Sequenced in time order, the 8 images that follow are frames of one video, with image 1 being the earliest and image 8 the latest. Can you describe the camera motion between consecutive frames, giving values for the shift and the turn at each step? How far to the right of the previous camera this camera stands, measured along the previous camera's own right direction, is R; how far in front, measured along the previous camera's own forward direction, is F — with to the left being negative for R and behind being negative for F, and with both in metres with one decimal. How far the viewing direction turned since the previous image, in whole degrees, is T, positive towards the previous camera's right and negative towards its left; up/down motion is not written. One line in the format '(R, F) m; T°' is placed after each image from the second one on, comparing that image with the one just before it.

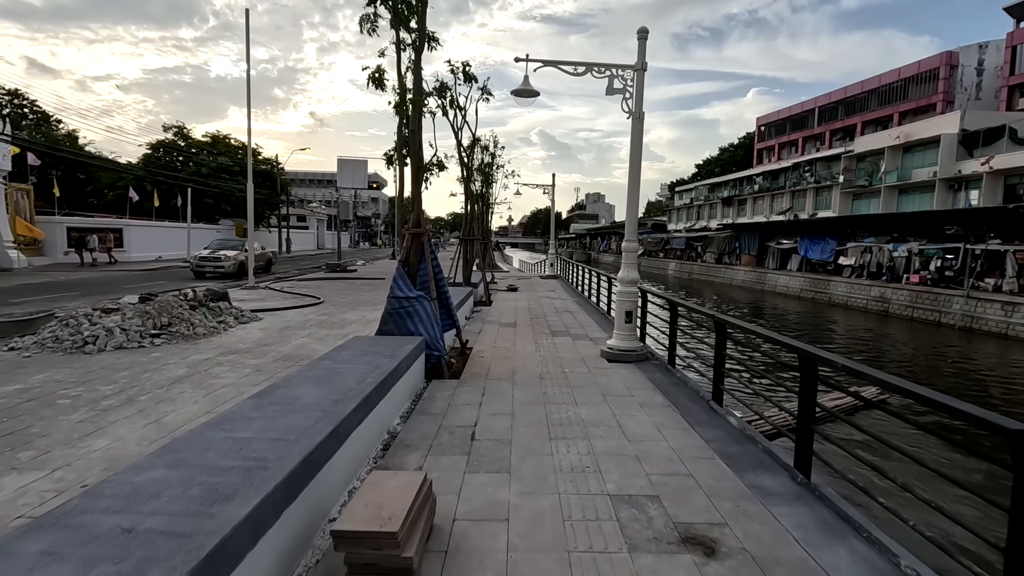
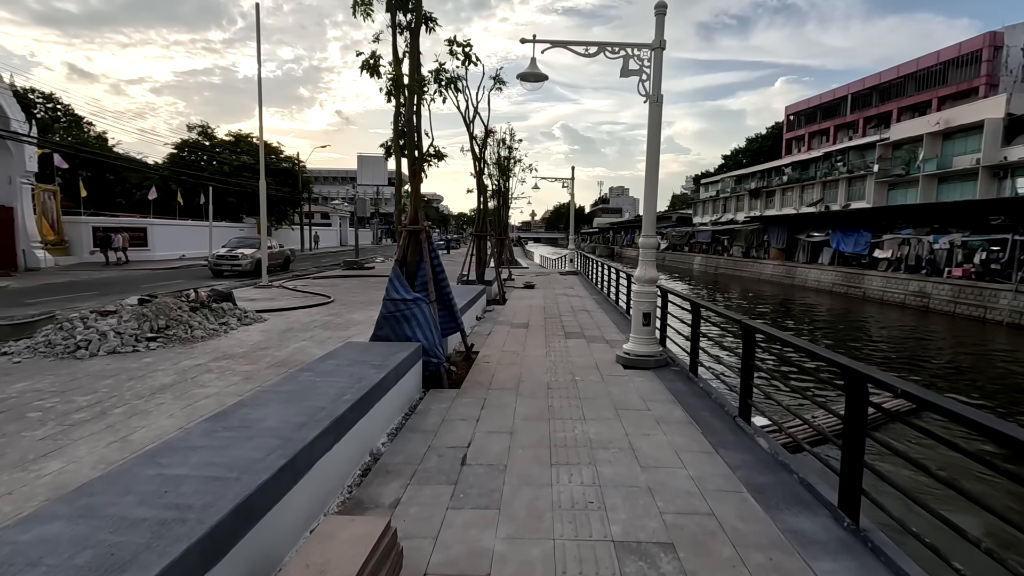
(+0.2, +0.5) m; -2°
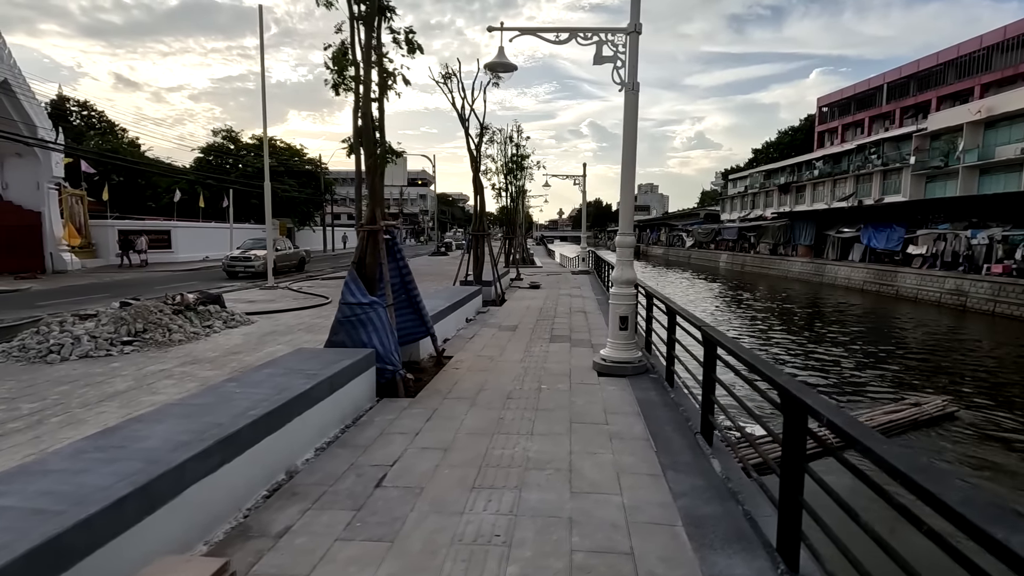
(+0.7, +0.4) m; -3°
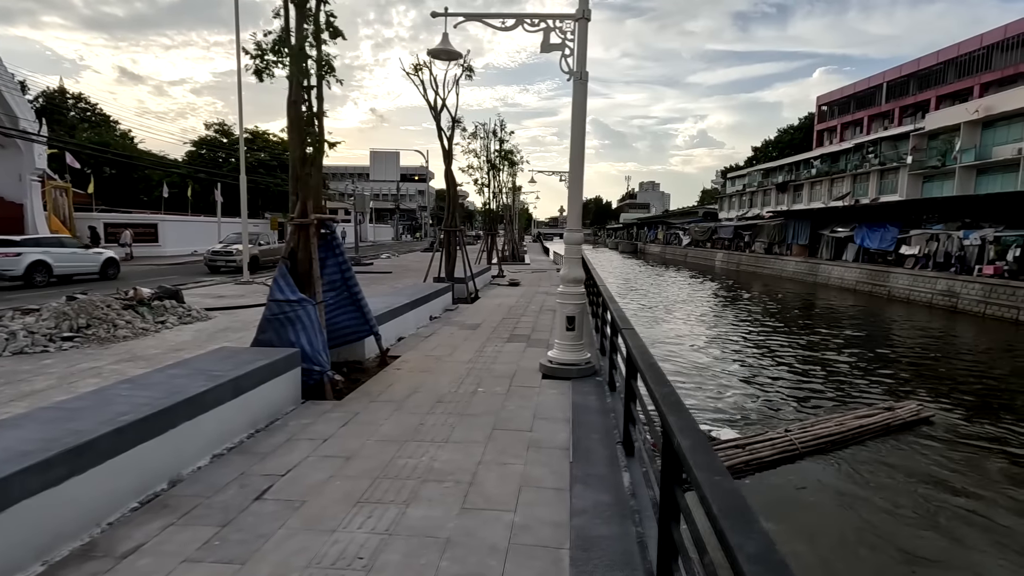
(+0.6, +0.3) m; 0°
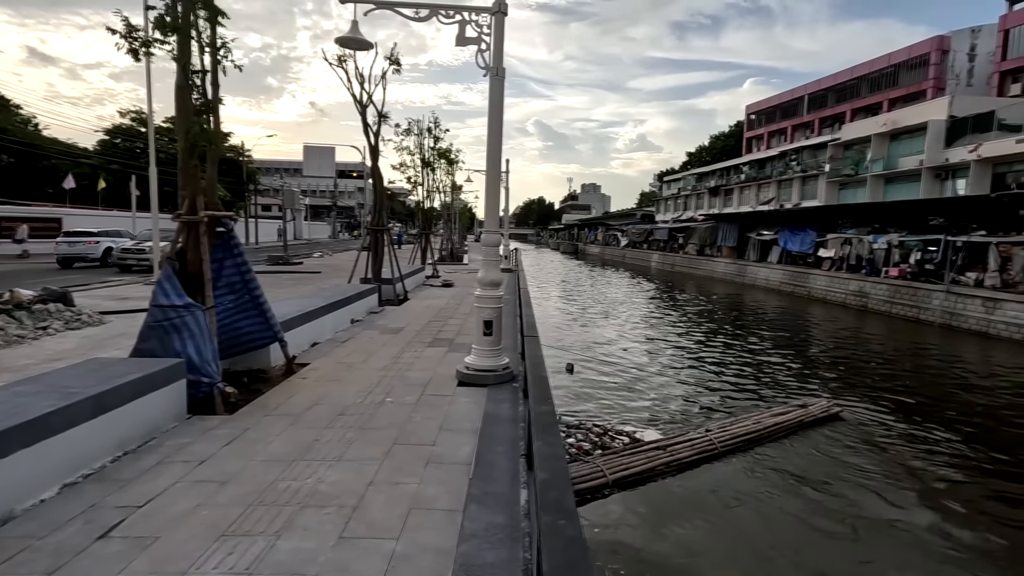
(+0.3, +0.2) m; +6°
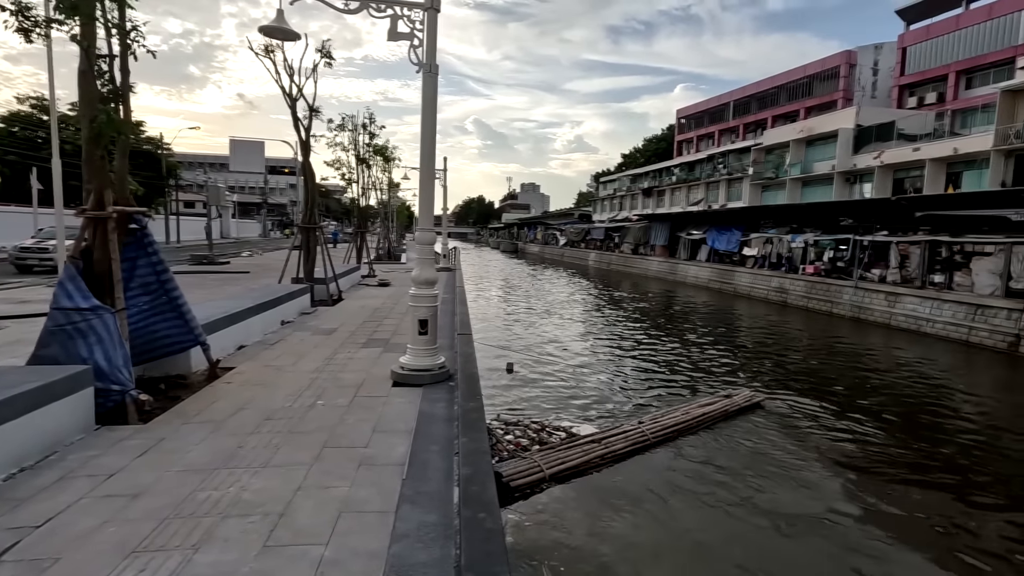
(+0.1, 0.0) m; +6°
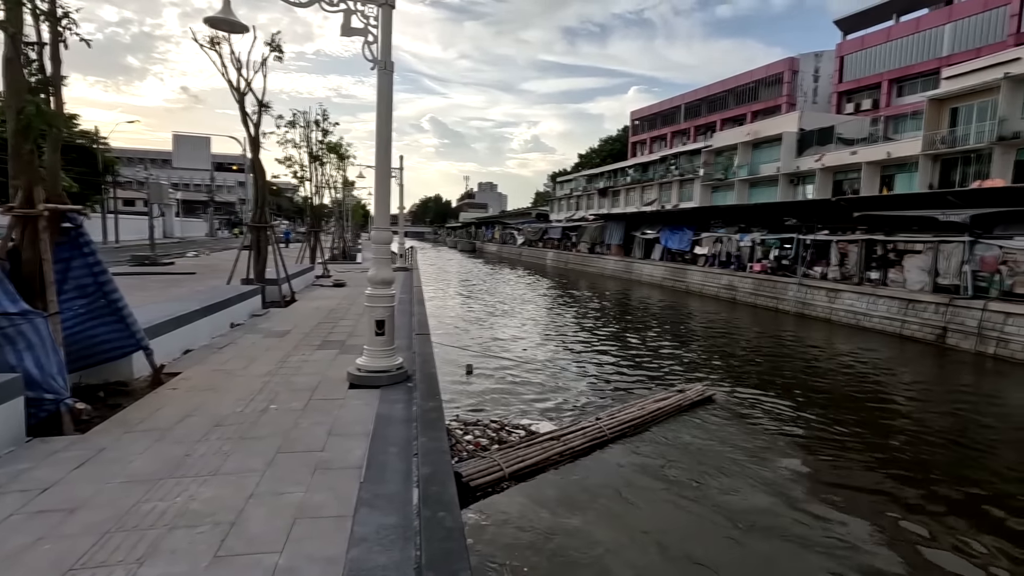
(0.0, 0.0) m; +4°
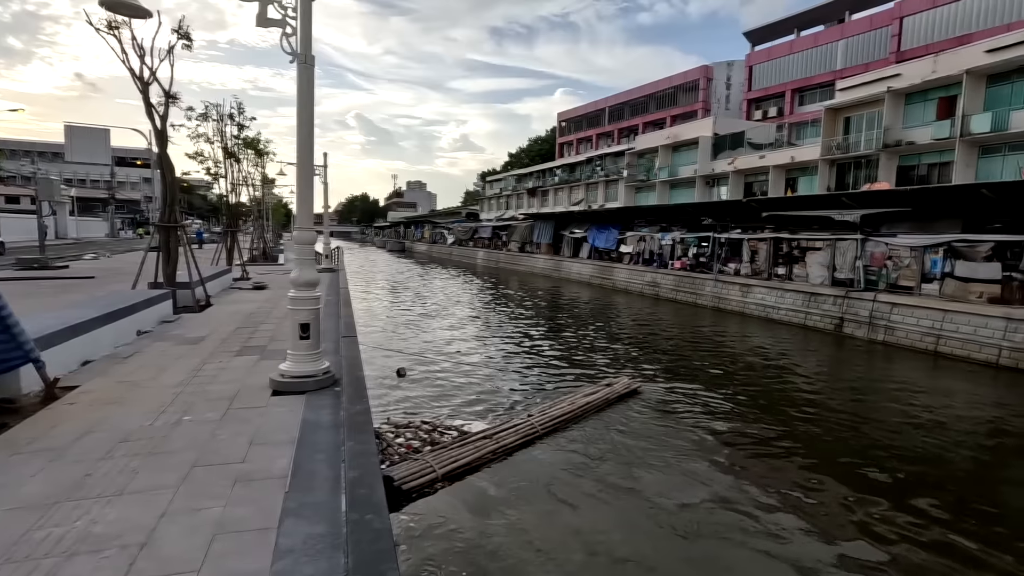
(0.0, 0.0) m; +7°
